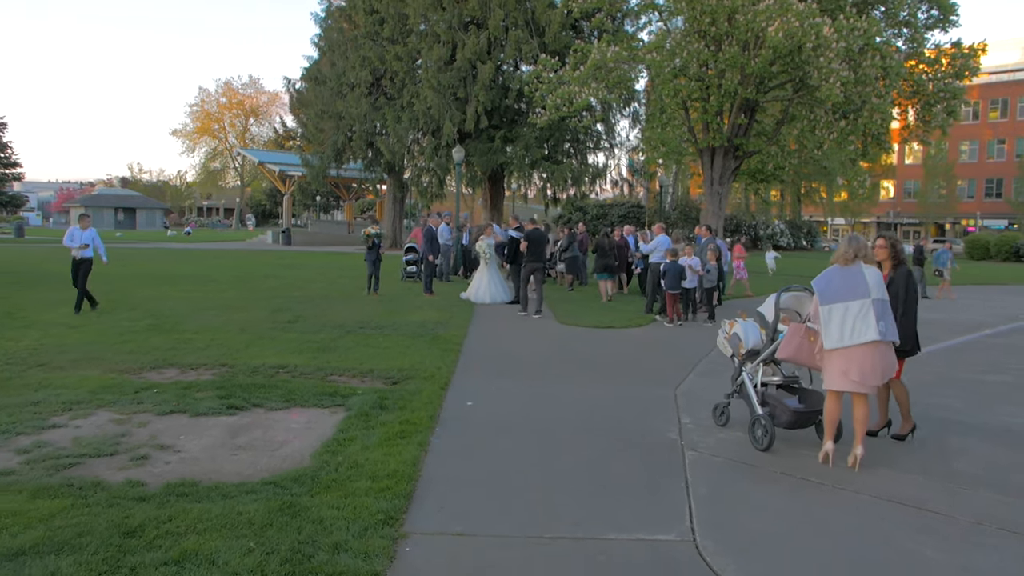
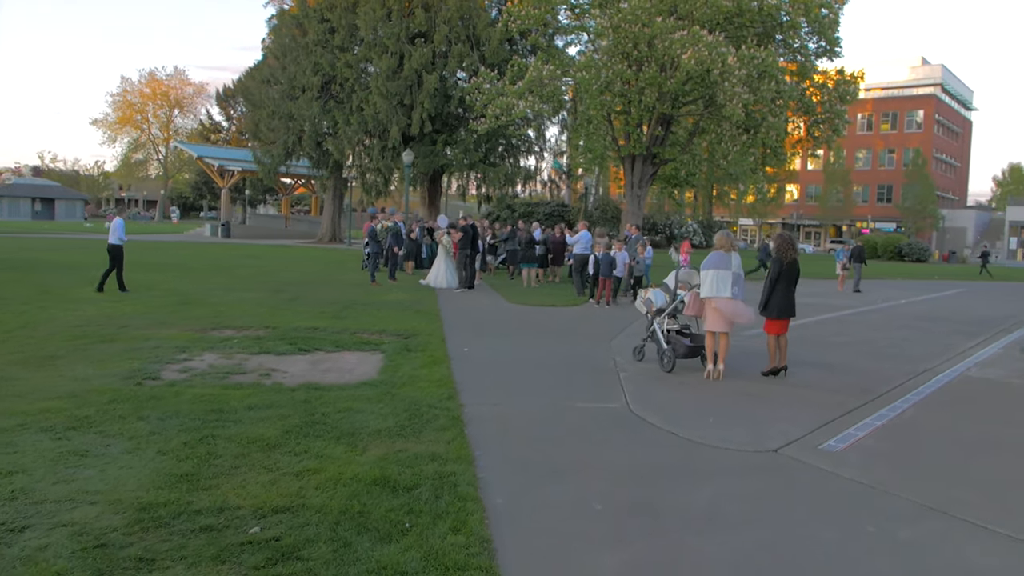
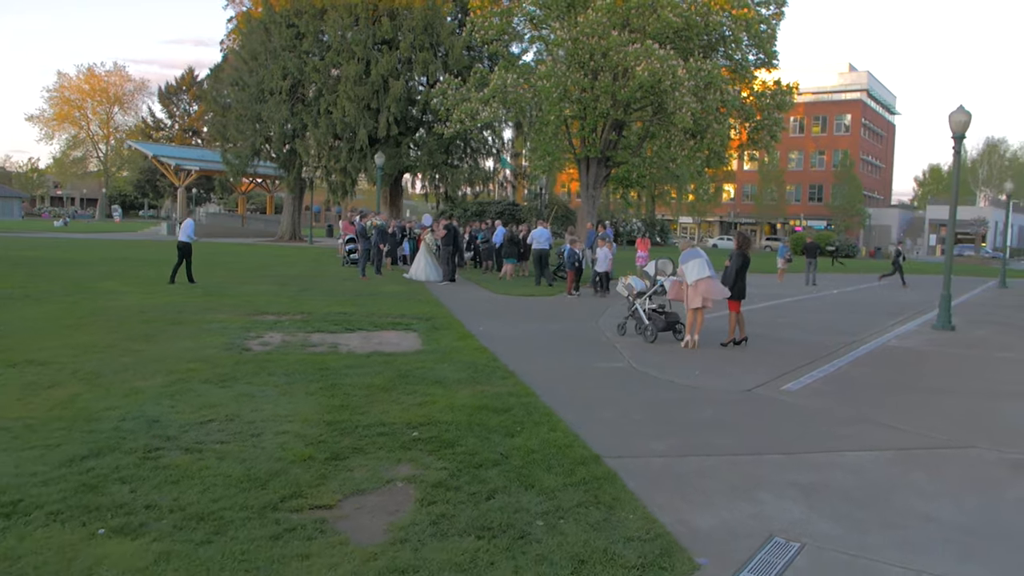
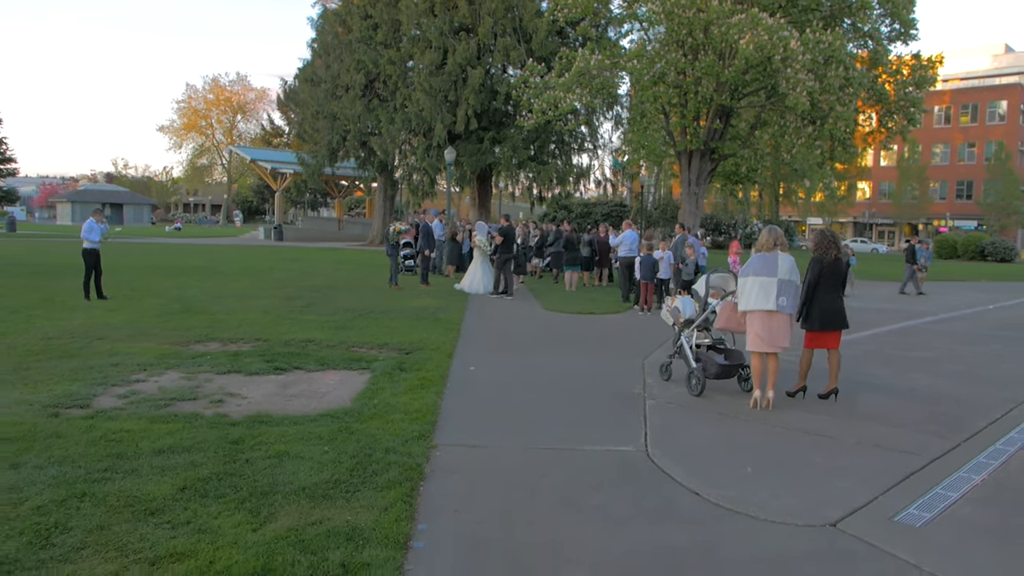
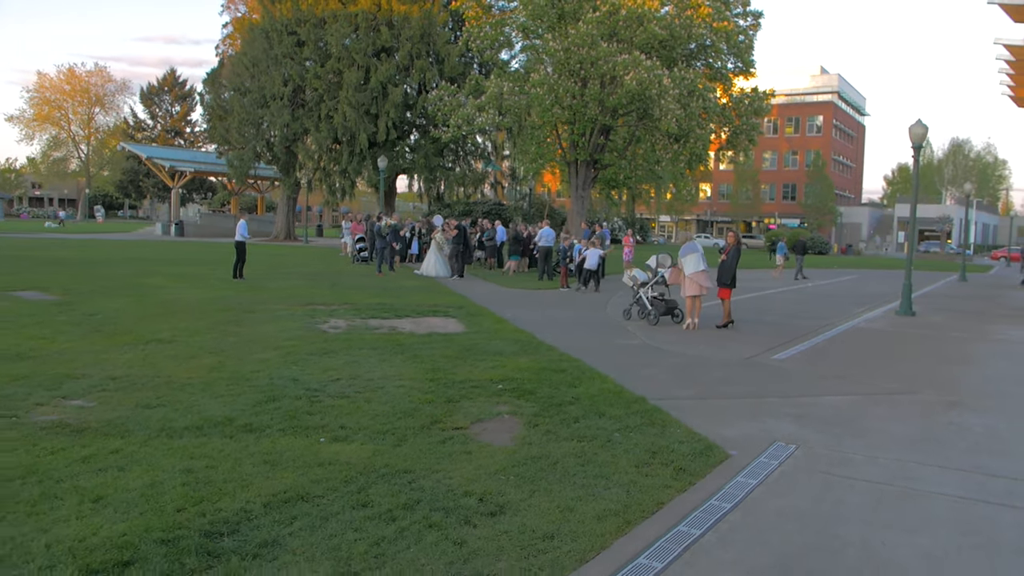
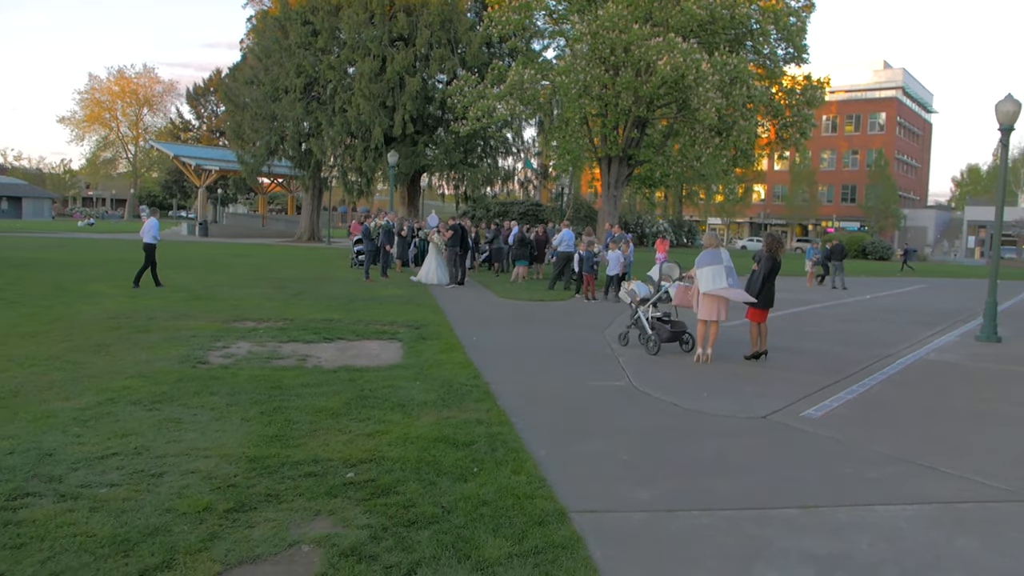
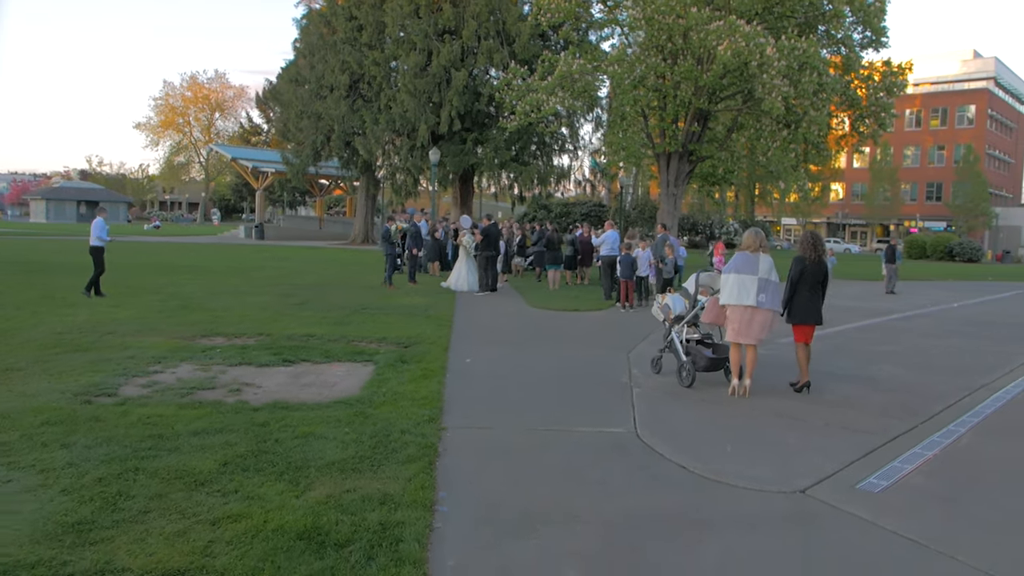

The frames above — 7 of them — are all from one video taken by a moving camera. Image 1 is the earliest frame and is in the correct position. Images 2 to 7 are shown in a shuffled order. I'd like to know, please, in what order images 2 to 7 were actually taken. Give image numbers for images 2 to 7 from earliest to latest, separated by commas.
4, 7, 2, 6, 3, 5
